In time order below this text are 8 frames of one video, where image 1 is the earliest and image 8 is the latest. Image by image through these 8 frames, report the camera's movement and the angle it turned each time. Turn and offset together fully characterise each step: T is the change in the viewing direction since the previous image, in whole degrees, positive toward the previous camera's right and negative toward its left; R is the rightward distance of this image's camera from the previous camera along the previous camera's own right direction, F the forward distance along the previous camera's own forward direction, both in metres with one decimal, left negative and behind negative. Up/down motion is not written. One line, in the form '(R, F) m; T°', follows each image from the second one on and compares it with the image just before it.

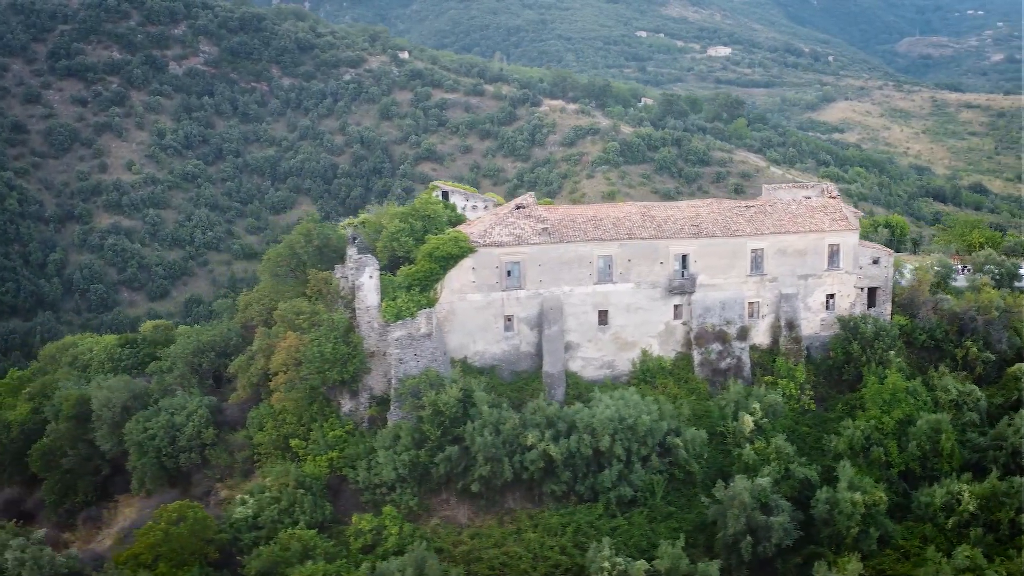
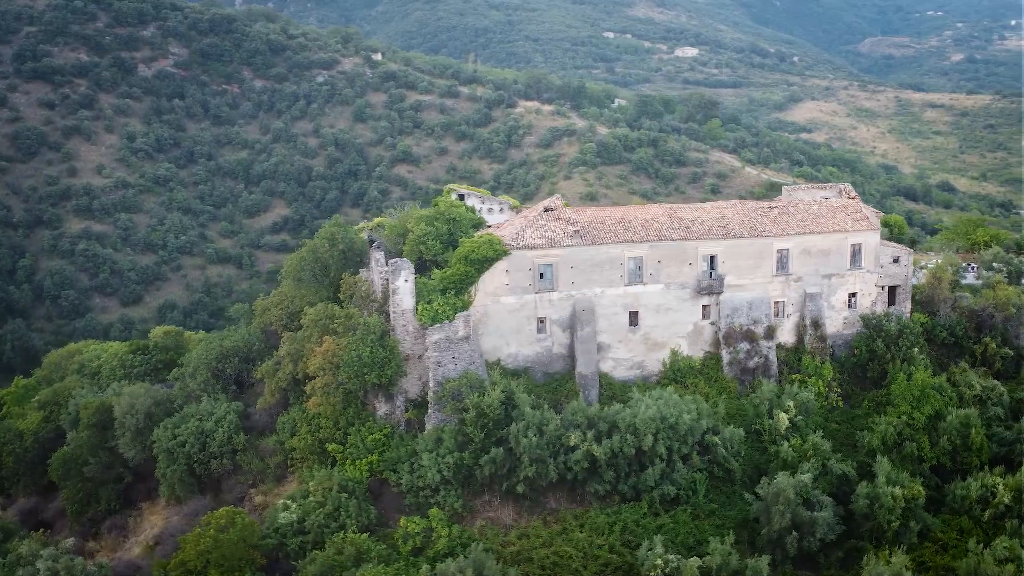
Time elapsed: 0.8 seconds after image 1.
(-1.6, -0.2) m; +2°
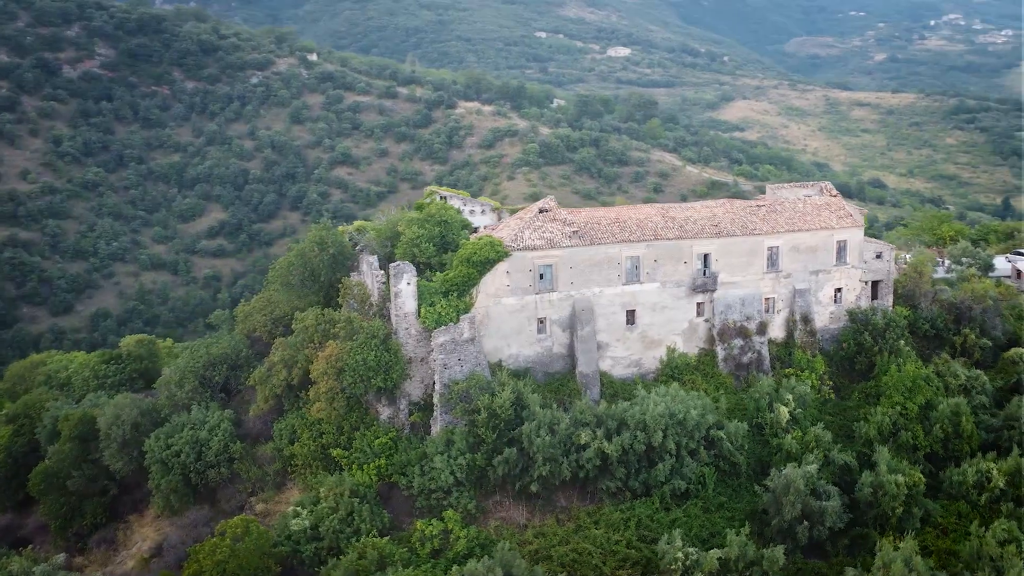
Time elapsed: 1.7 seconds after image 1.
(-1.7, -0.1) m; +4°
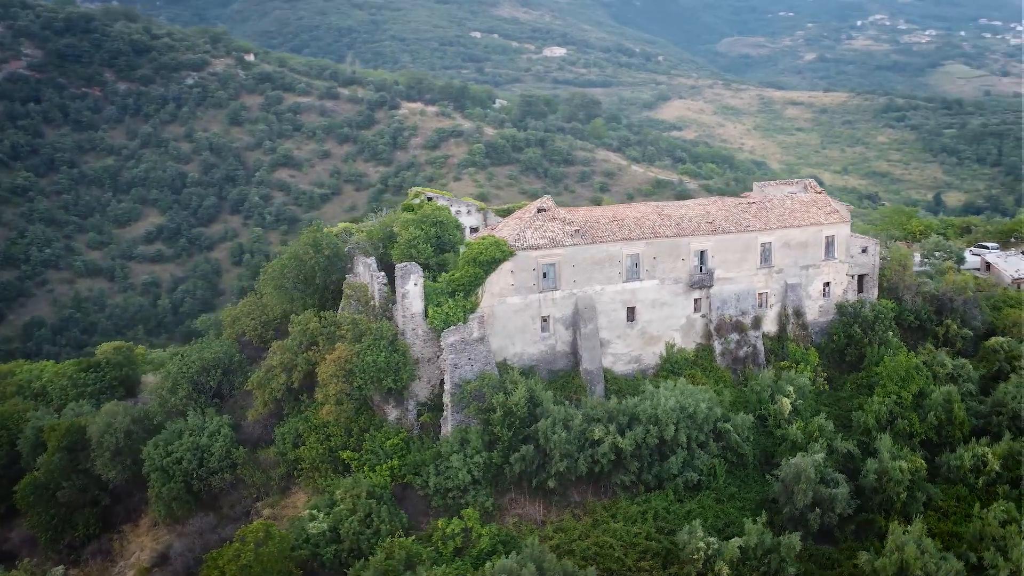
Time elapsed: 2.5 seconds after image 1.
(-1.7, -0.2) m; +4°
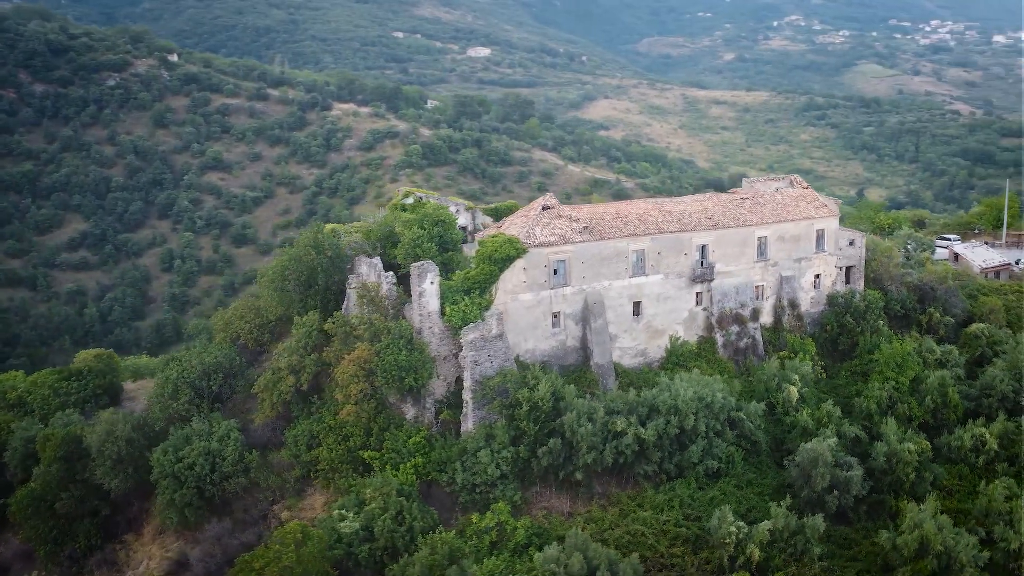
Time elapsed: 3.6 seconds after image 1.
(-2.2, -0.2) m; +4°
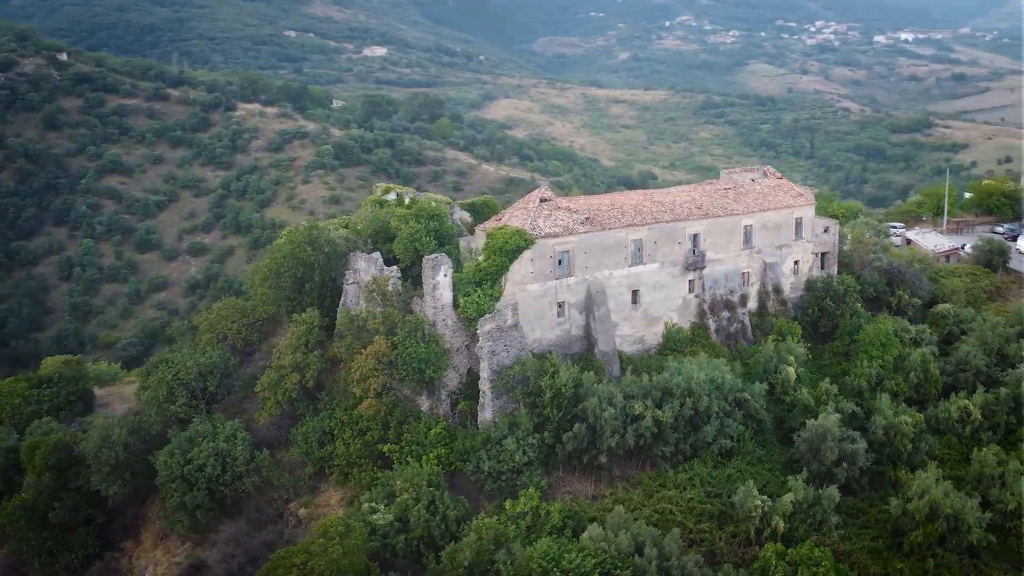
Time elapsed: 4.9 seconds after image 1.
(-2.8, -0.2) m; +6°
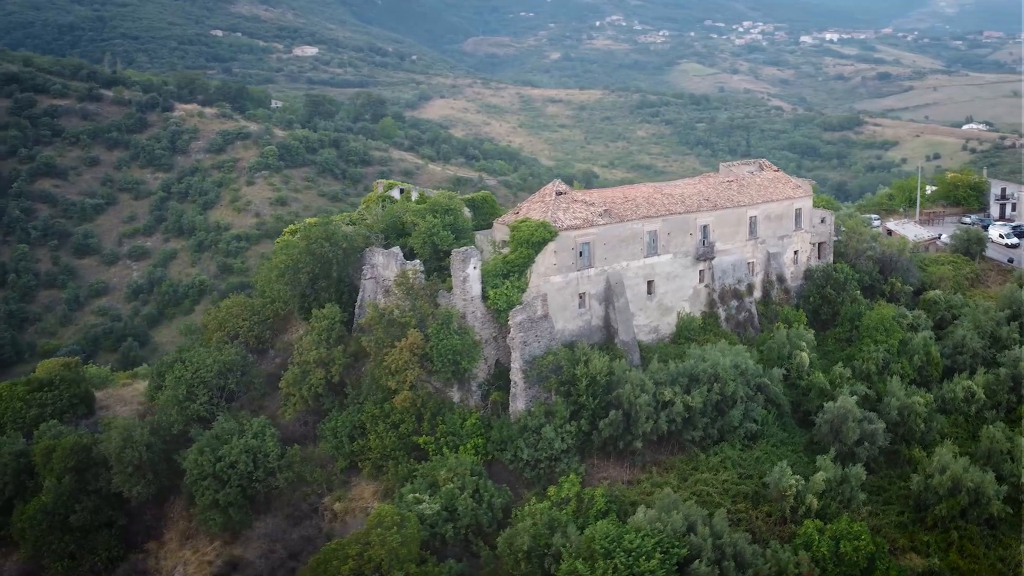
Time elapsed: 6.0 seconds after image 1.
(-2.4, -0.3) m; +4°
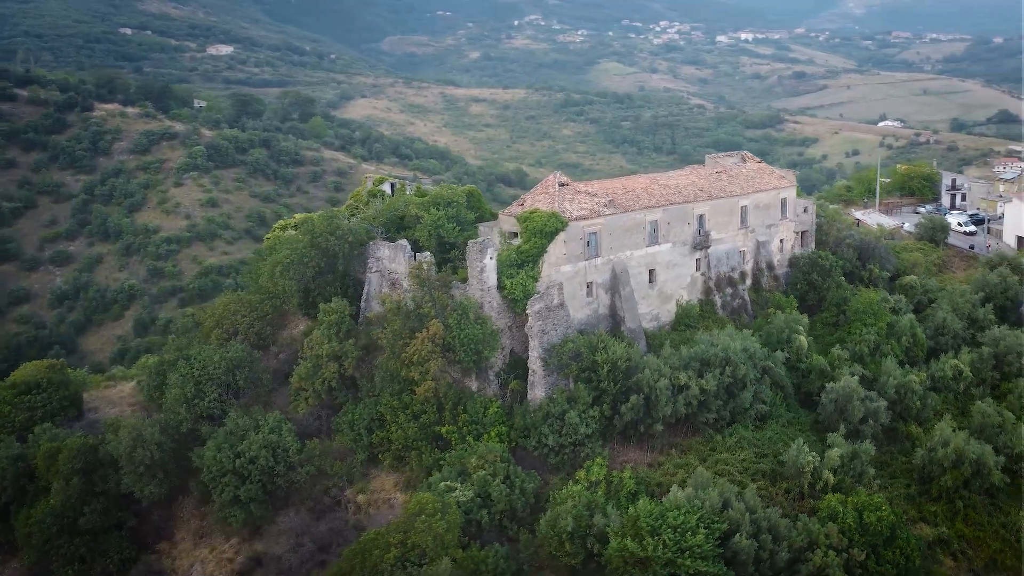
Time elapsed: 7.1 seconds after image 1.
(-2.4, -0.3) m; +4°
